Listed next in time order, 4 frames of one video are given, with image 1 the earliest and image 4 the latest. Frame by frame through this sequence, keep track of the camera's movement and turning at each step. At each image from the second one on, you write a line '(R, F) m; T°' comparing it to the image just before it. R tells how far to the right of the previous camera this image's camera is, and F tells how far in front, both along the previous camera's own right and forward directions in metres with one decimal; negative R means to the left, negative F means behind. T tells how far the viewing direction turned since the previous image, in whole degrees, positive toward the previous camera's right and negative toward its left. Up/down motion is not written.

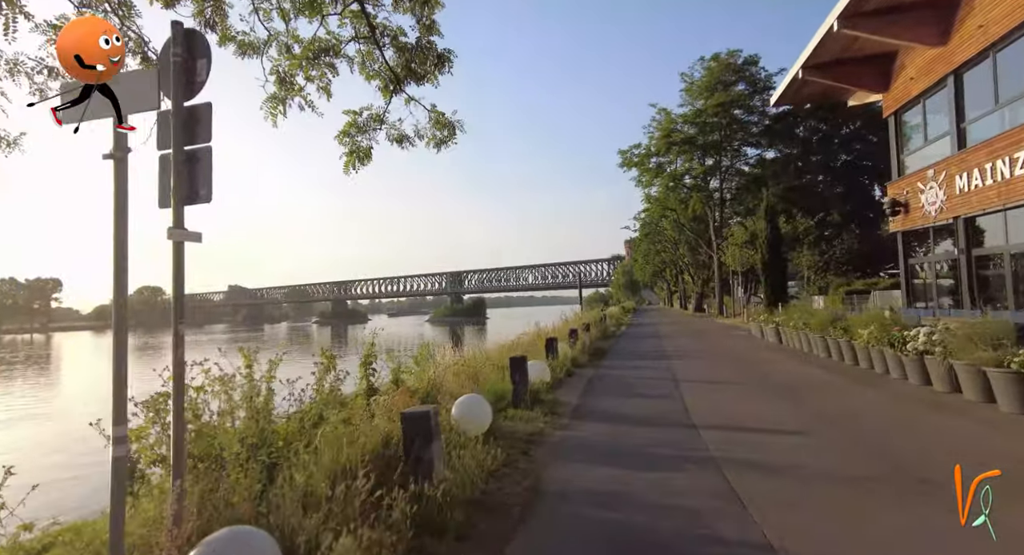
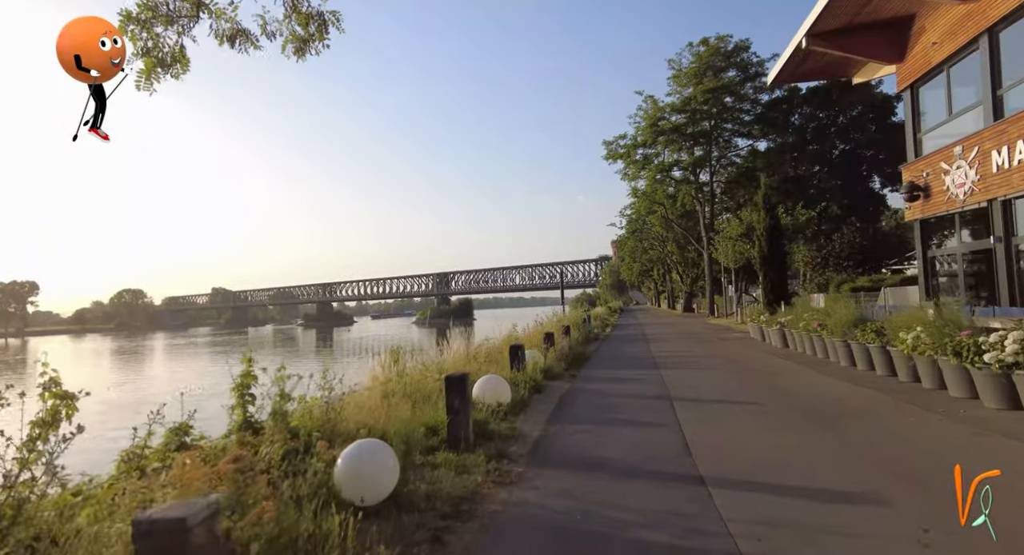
(+0.7, +2.4) m; +1°
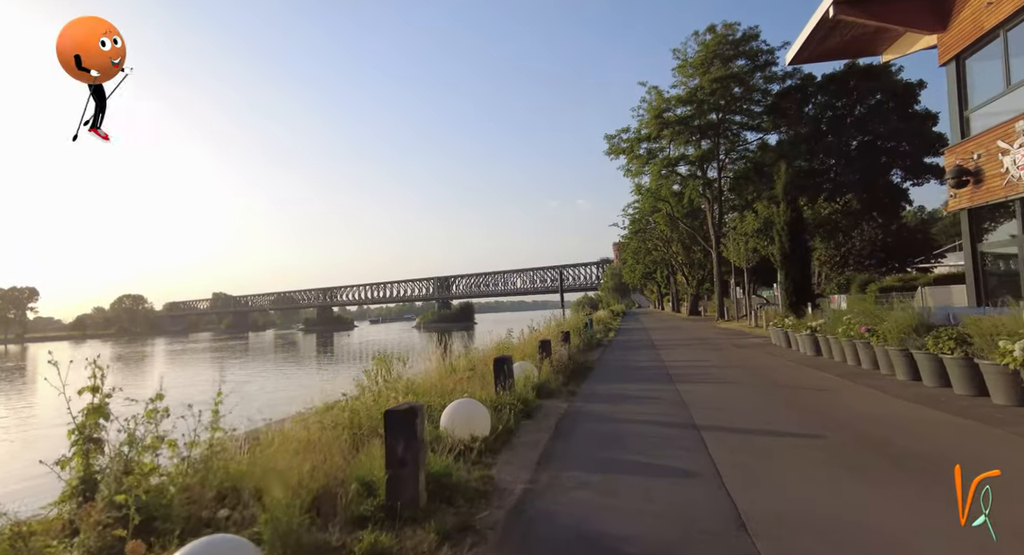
(+0.3, +2.0) m; 0°
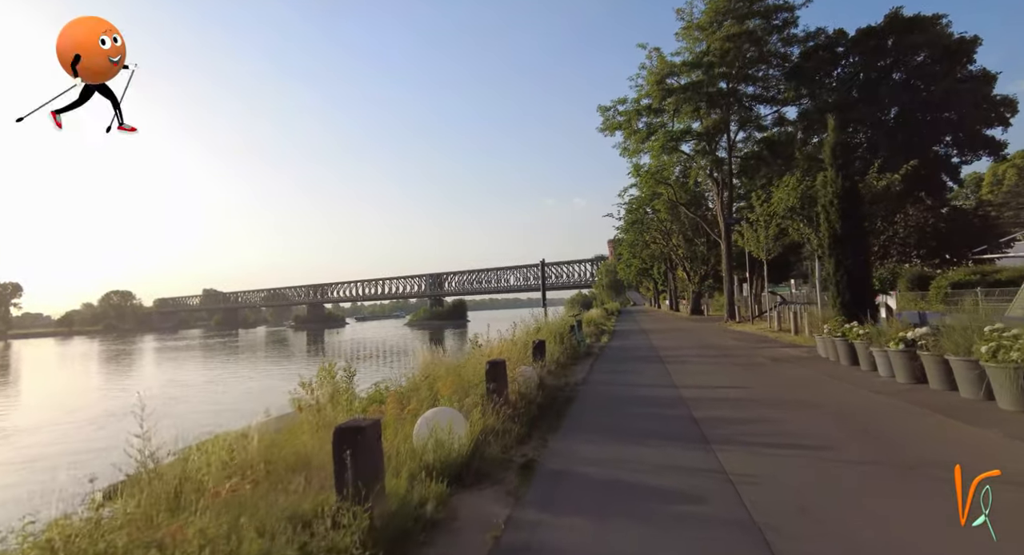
(+1.0, +4.7) m; +1°
